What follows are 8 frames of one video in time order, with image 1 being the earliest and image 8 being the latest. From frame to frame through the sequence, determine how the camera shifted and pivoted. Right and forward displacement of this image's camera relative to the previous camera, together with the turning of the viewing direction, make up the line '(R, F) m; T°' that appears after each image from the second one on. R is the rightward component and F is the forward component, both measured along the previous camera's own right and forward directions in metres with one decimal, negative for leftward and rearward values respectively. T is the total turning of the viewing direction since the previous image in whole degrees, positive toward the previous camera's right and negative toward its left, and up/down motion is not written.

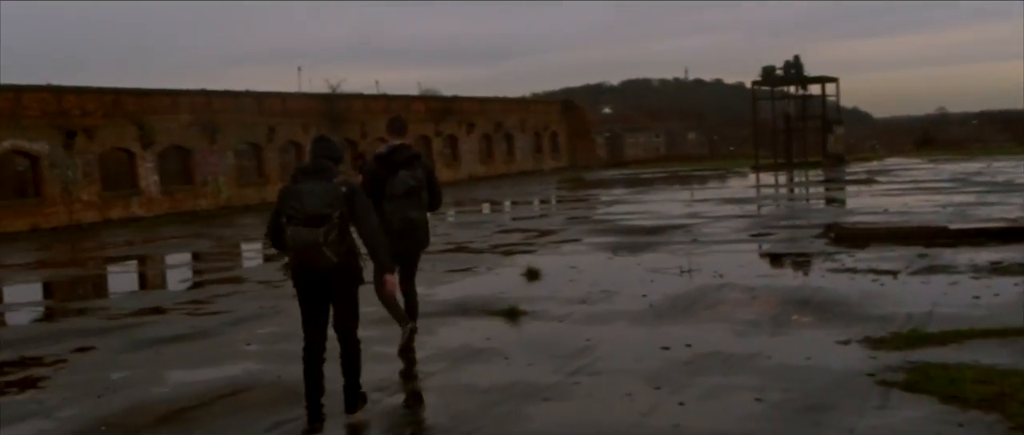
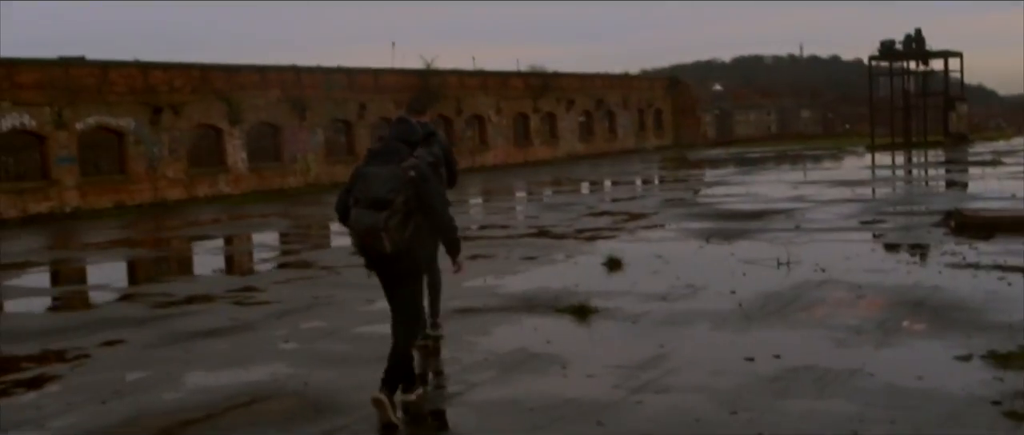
(+0.3, +0.9) m; -6°
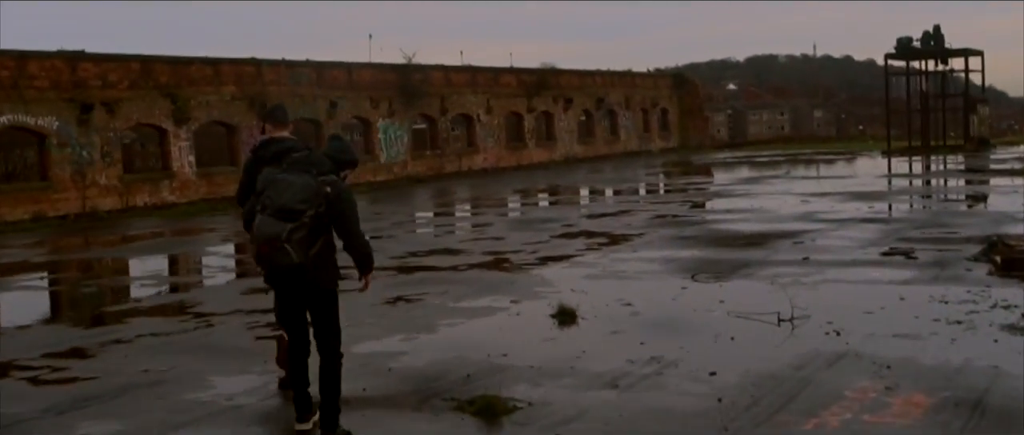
(+0.7, +2.5) m; -1°
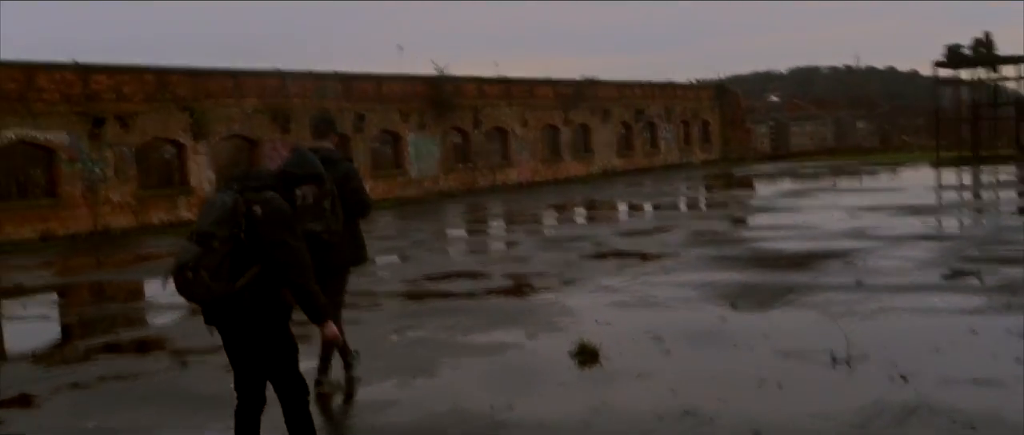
(+0.2, +1.0) m; -2°
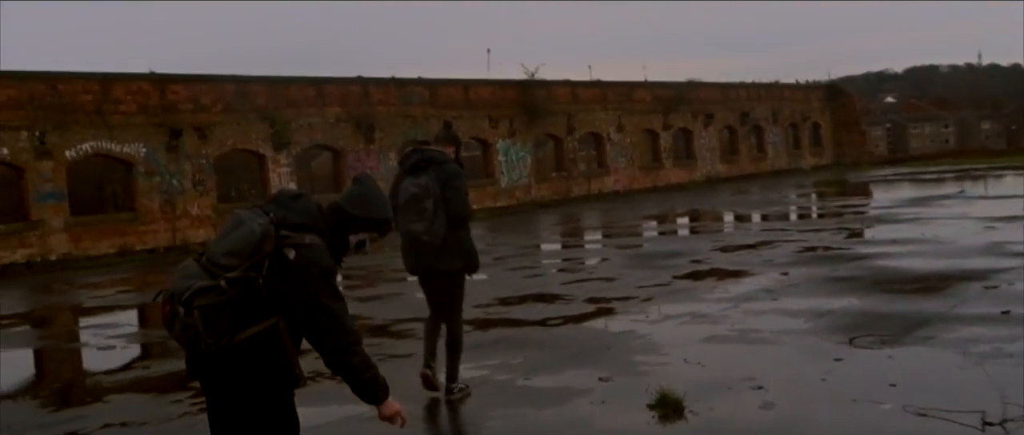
(+0.2, +1.3) m; -6°
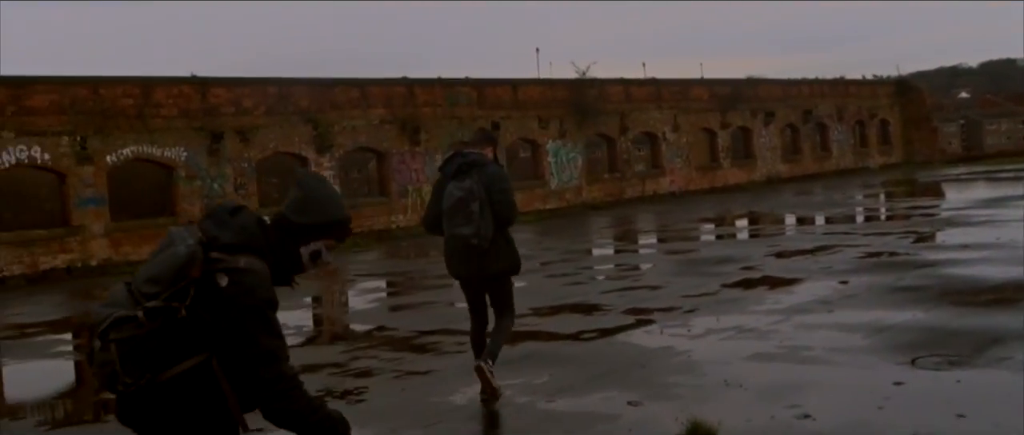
(+0.3, +0.6) m; -3°
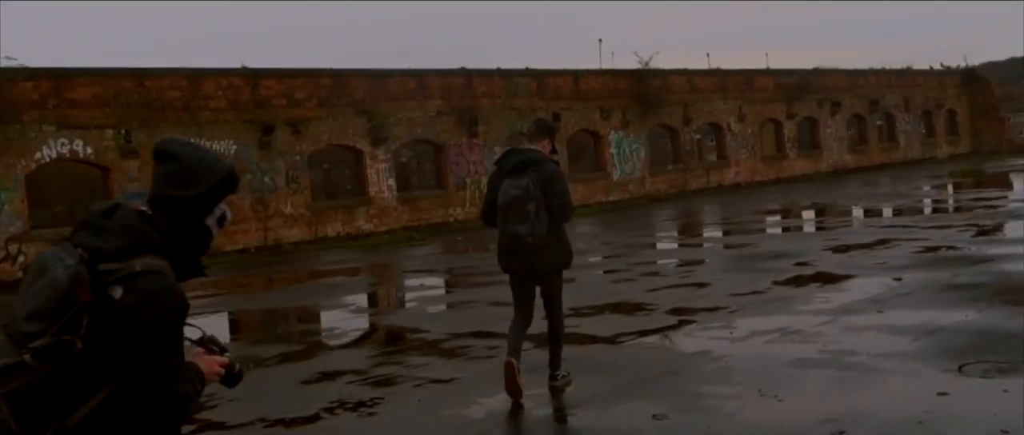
(+0.4, +0.4) m; -4°
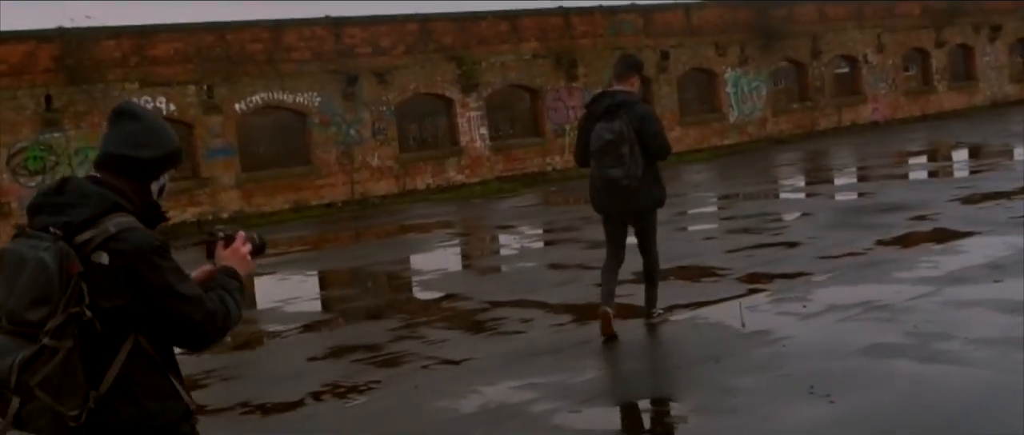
(+0.7, +1.2) m; -8°
